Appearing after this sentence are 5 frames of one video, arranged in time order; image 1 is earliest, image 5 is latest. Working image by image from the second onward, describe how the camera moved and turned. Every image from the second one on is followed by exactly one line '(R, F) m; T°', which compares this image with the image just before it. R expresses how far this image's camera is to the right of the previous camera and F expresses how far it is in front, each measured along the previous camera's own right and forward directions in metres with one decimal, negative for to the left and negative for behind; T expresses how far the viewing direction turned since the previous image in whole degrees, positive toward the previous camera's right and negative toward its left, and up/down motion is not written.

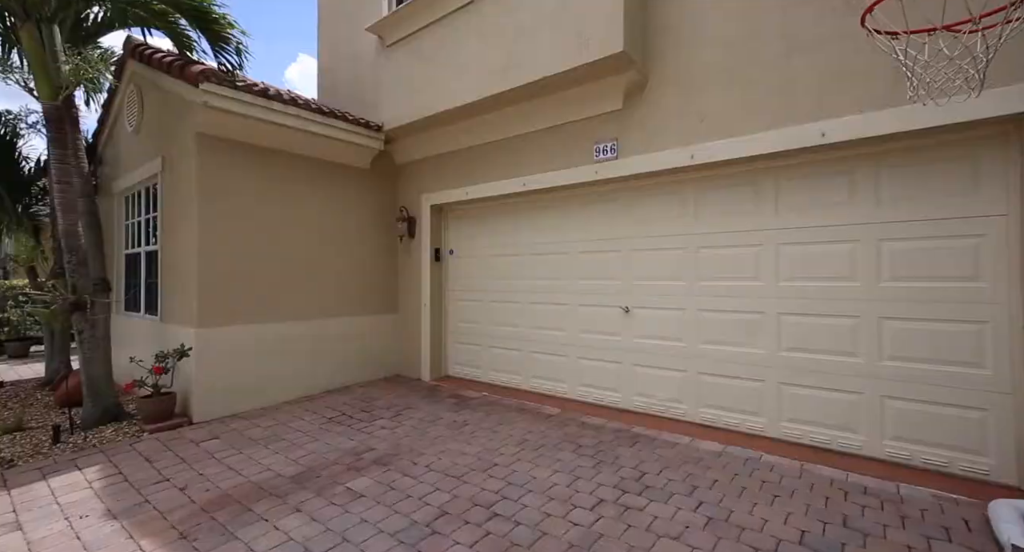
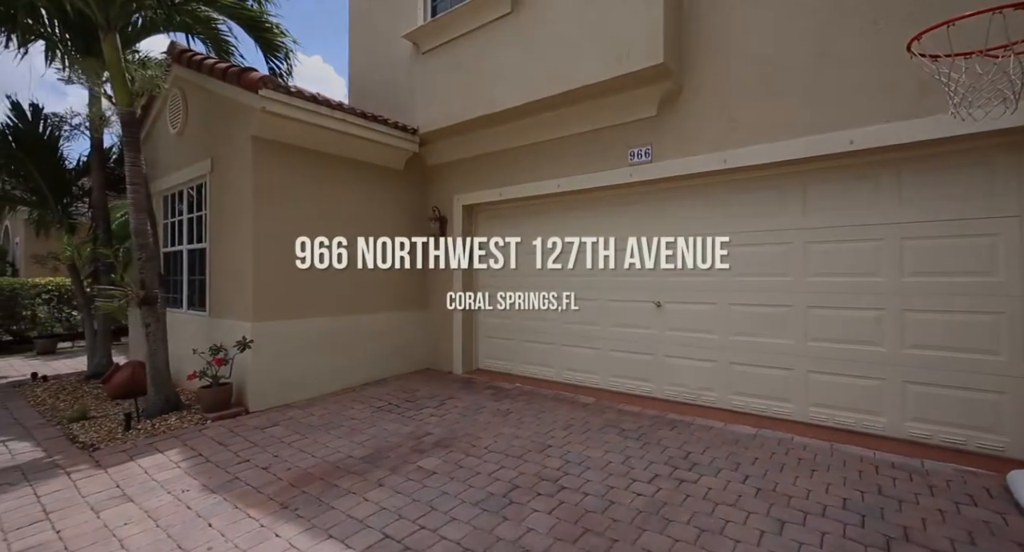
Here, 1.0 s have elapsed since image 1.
(-0.5, -0.3) m; +1°
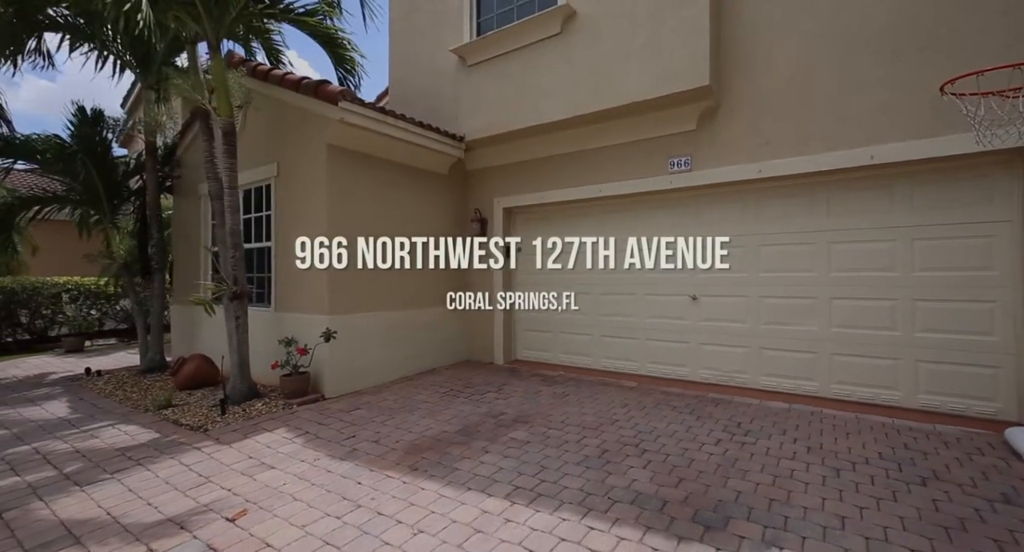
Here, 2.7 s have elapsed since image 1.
(-0.9, -0.6) m; +3°
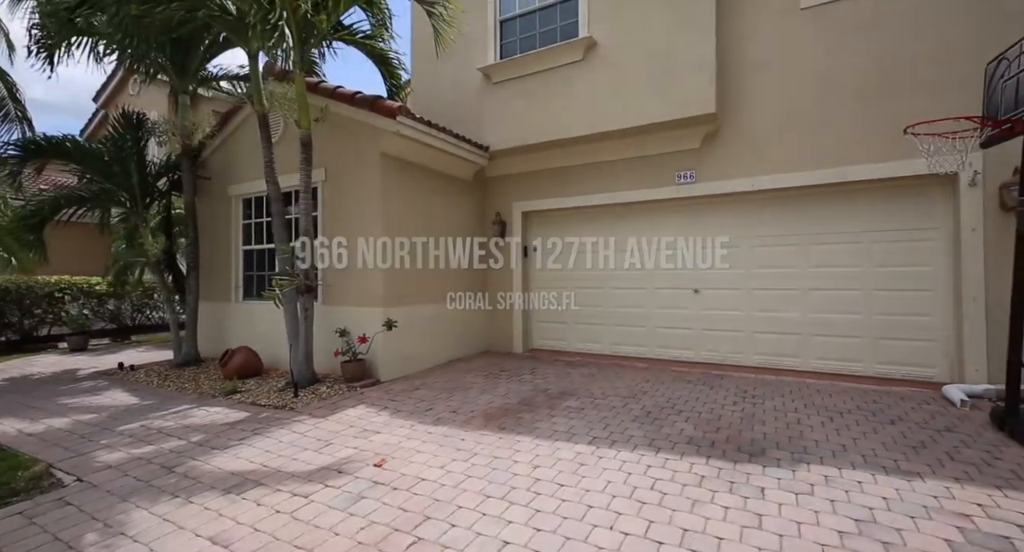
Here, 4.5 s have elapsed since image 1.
(-1.1, -0.8) m; +5°
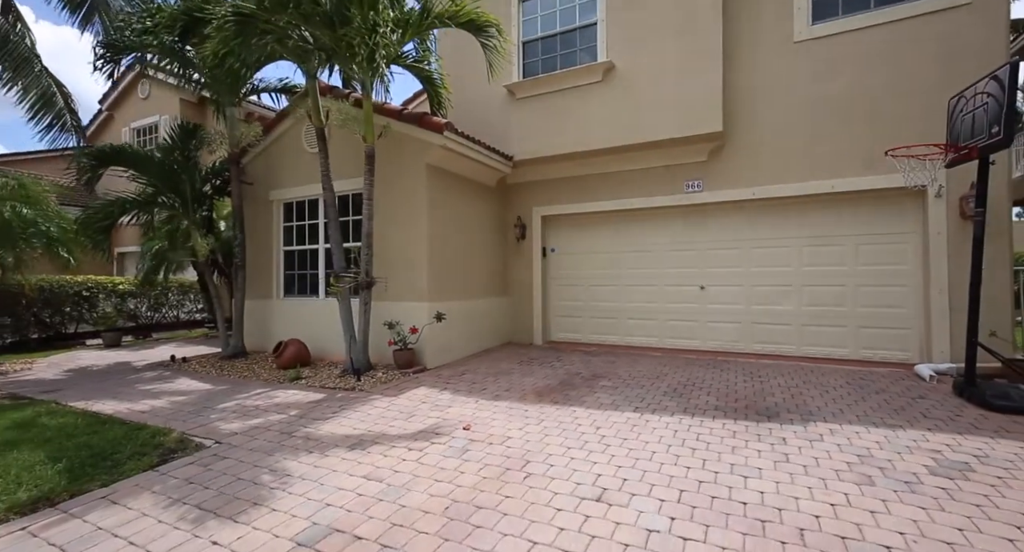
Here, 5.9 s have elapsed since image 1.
(-0.8, -0.8) m; +2°
